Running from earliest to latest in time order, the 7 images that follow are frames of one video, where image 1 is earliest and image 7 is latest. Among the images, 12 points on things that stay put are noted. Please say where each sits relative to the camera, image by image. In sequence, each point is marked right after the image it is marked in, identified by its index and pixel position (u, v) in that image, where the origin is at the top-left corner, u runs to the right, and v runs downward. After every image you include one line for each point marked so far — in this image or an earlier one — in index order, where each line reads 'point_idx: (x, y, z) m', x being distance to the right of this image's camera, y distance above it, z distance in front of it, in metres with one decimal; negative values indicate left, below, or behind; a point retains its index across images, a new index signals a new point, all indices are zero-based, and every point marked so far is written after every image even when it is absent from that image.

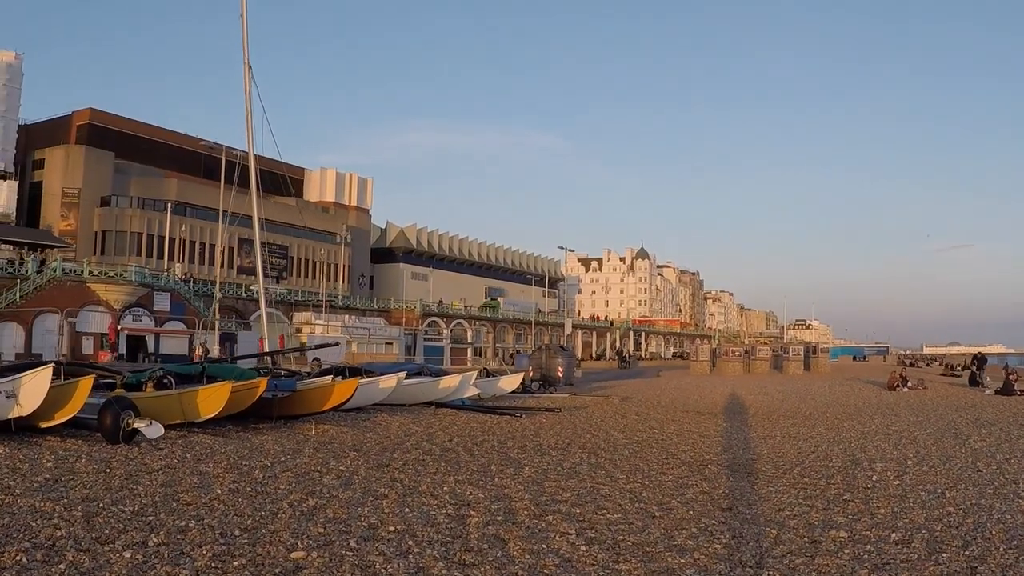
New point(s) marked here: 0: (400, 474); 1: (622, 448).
0: (-1.8, -2.9, +13.9) m
1: (+2.4, -3.6, +19.5) m
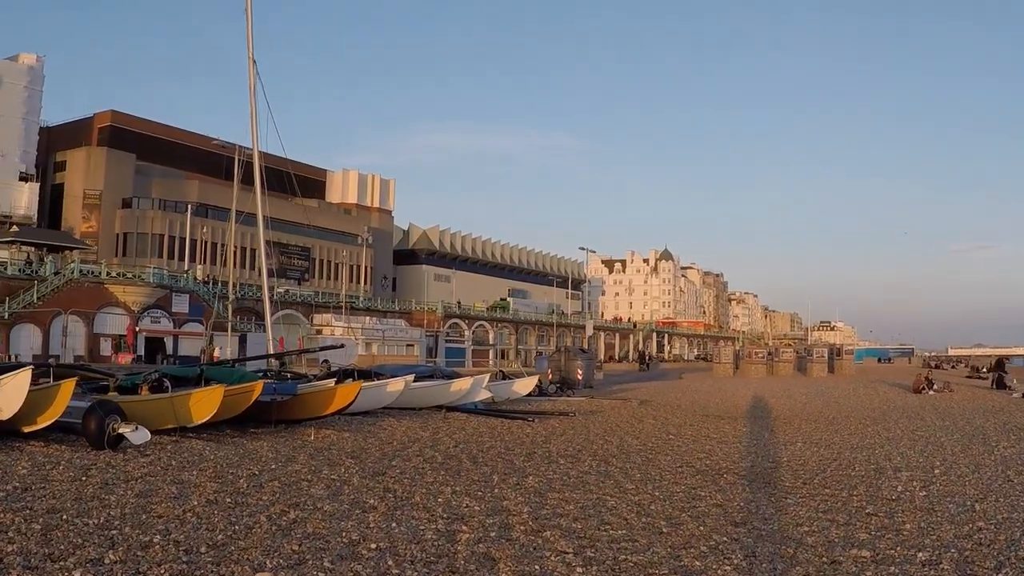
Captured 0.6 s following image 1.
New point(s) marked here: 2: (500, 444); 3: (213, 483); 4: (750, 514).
0: (-1.8, -2.9, +13.1) m
1: (+2.6, -3.6, +18.7) m
2: (-0.2, -3.5, +19.5) m
3: (-4.2, -2.7, +12.2) m
4: (+3.3, -3.2, +12.4) m
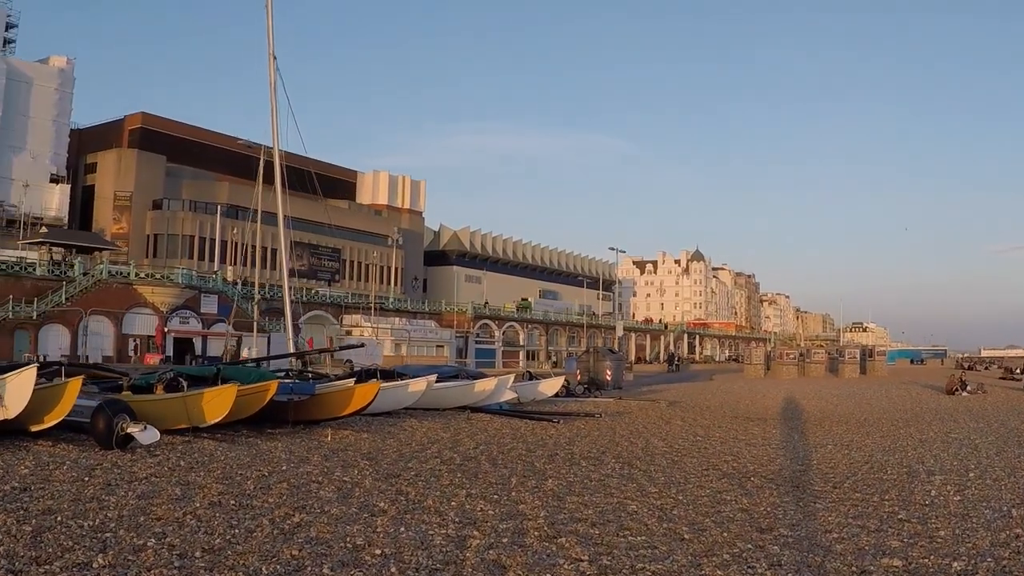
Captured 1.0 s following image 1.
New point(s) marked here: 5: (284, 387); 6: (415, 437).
0: (-1.5, -2.9, +12.7) m
1: (+3.0, -3.5, +18.1) m
2: (+0.2, -3.4, +19.0) m
3: (-4.0, -2.6, +11.8) m
4: (+3.6, -3.1, +11.8) m
5: (-4.9, -2.1, +18.6) m
6: (-2.1, -3.3, +19.7) m
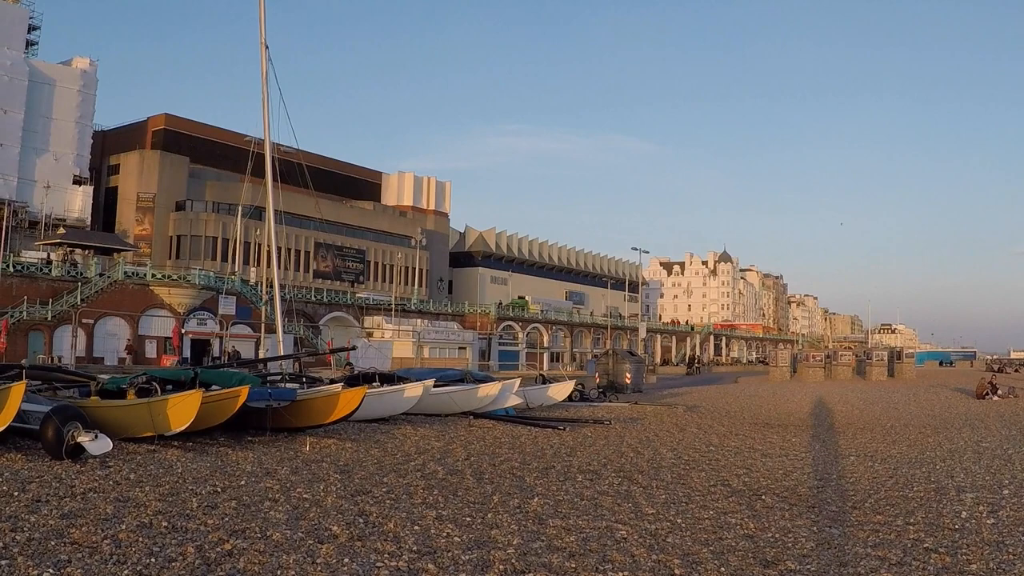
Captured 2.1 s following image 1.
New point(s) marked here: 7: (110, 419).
0: (-1.8, -2.8, +11.5) m
1: (+2.9, -3.5, +16.7) m
2: (+0.1, -3.4, +17.8) m
3: (-4.3, -2.6, +10.7) m
4: (+3.2, -3.1, +10.5) m
5: (-5.0, -2.1, +17.5) m
6: (-2.2, -3.3, +18.5) m
7: (-7.0, -2.3, +15.3) m
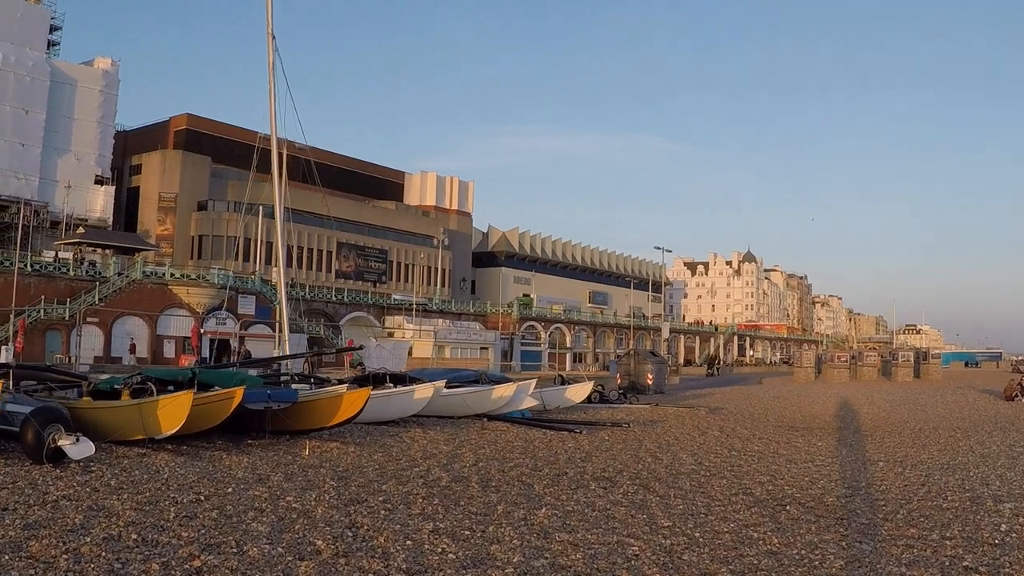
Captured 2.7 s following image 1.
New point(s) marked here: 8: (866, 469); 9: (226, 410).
0: (-1.8, -2.8, +10.6) m
1: (+3.1, -3.4, +15.8) m
2: (+0.3, -3.3, +16.9) m
3: (-4.3, -2.6, +9.9) m
4: (+3.2, -3.0, +9.5) m
5: (-4.8, -2.0, +16.7) m
6: (-2.0, -3.2, +17.7) m
7: (-6.9, -2.2, +14.7) m
8: (+7.8, -4.0, +19.3) m
9: (-5.0, -2.2, +15.6) m
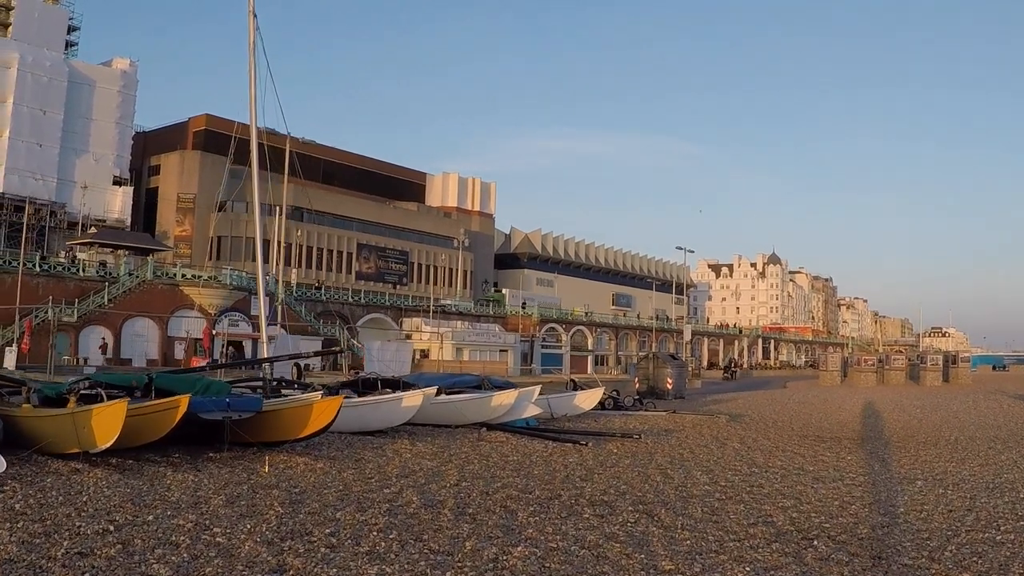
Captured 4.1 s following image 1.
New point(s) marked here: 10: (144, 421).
0: (-2.1, -2.7, +8.8) m
1: (+2.8, -3.4, +13.8) m
2: (+0.1, -3.3, +15.0) m
3: (-4.6, -2.5, +8.1) m
4: (+2.9, -3.0, +7.5) m
5: (-5.0, -1.9, +15.0) m
6: (-2.2, -3.2, +15.8) m
7: (-7.1, -2.2, +12.9) m
8: (+7.6, -4.0, +17.2) m
9: (-5.2, -2.1, +13.8) m
10: (-5.6, -2.1, +13.6) m
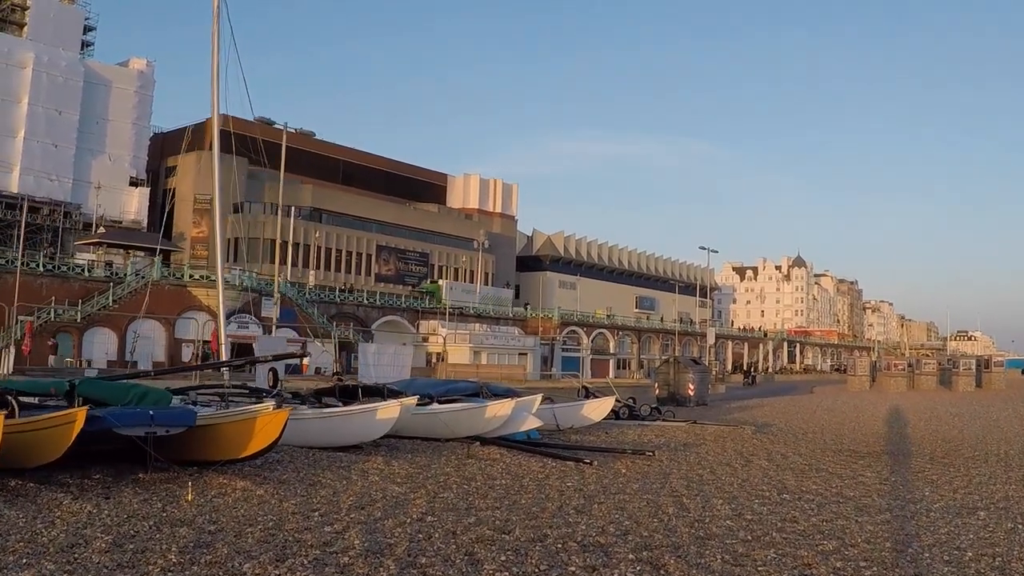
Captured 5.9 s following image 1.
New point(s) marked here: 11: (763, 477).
0: (-2.6, -2.6, +6.2) m
1: (+2.5, -3.3, +11.1) m
2: (-0.2, -3.2, +12.3) m
3: (-5.1, -2.4, +5.6) m
4: (+2.4, -2.8, +4.8) m
5: (-5.3, -1.8, +12.5) m
6: (-2.5, -3.1, +13.2) m
7: (-7.5, -2.0, +10.5) m
8: (+7.4, -3.9, +14.4) m
9: (-5.6, -2.0, +11.4) m
10: (-6.0, -2.0, +11.2) m
11: (+5.2, -4.0, +18.6) m
